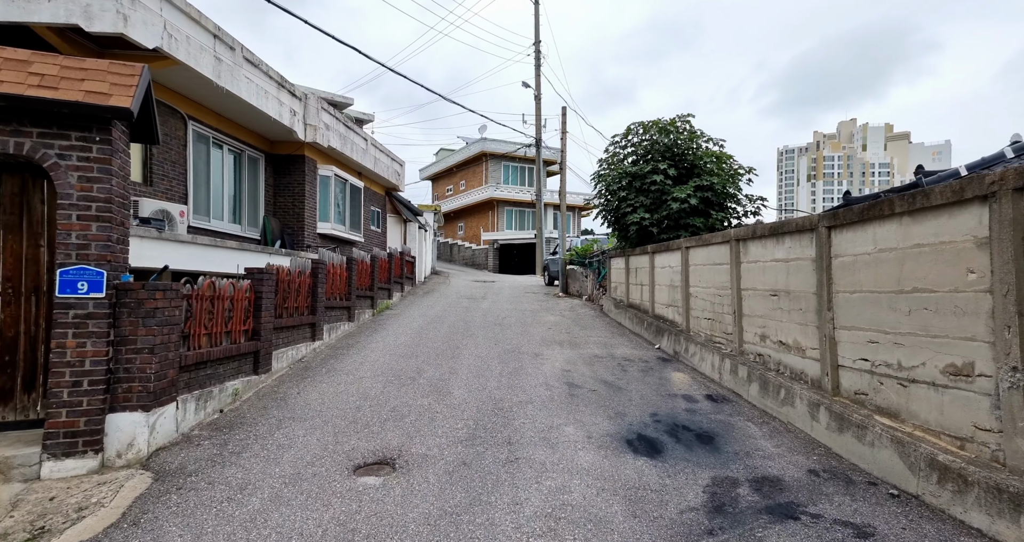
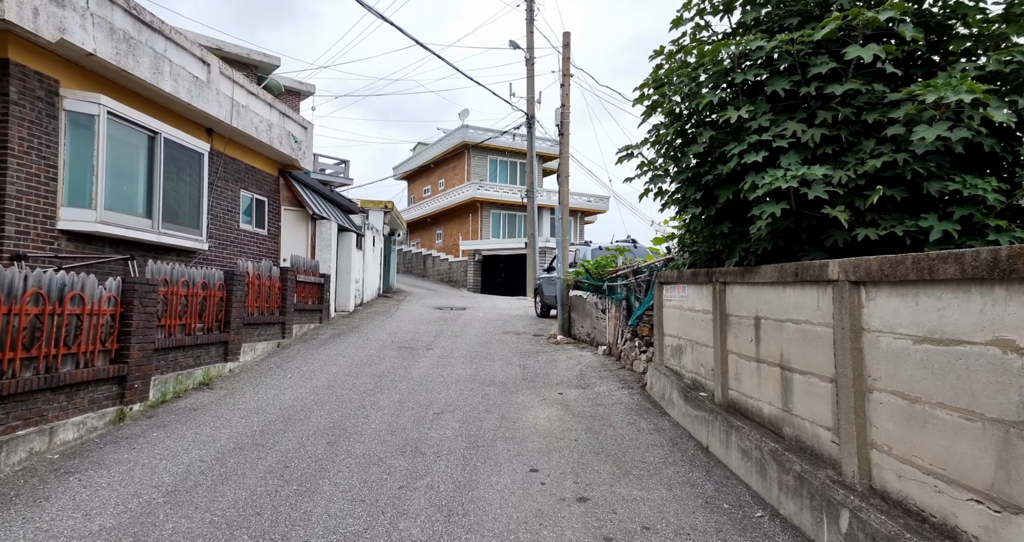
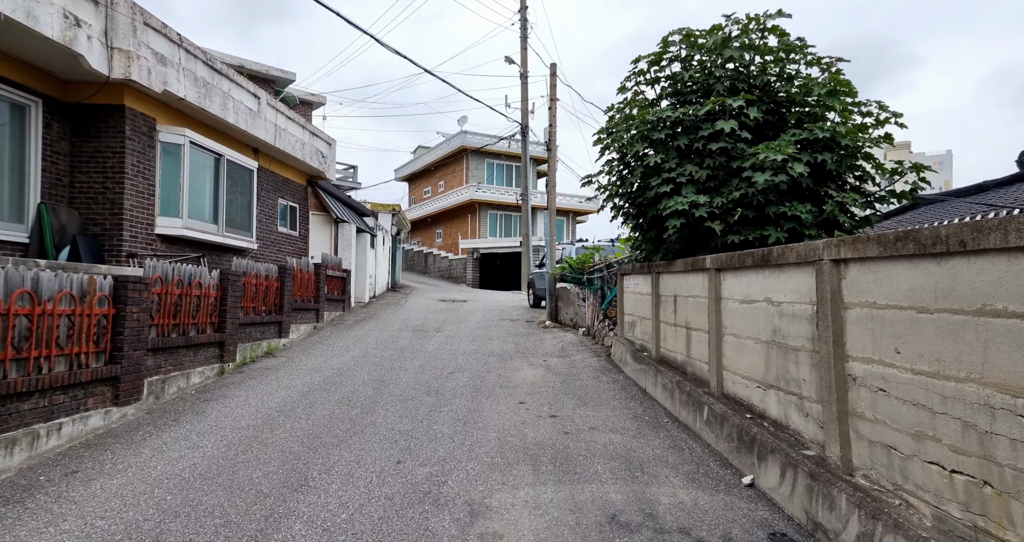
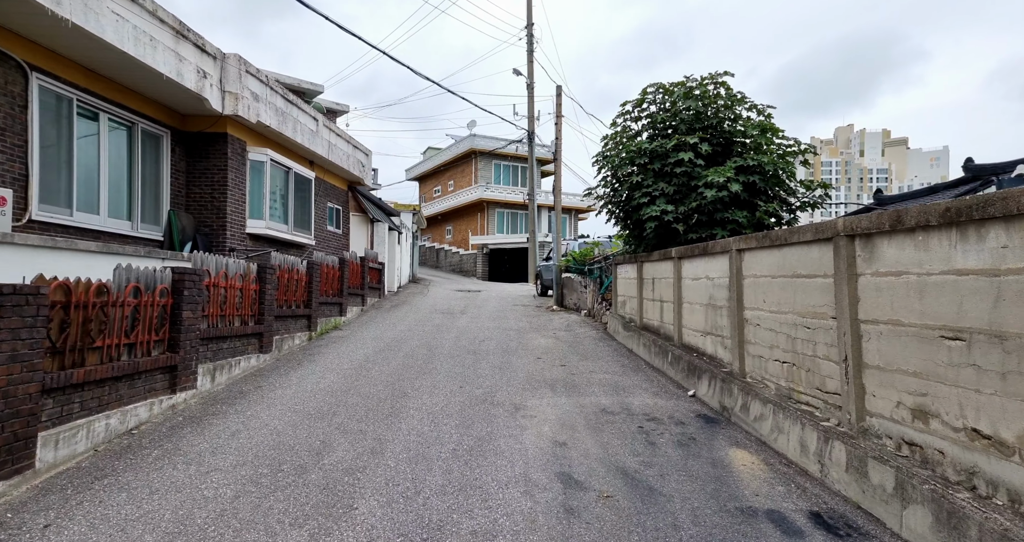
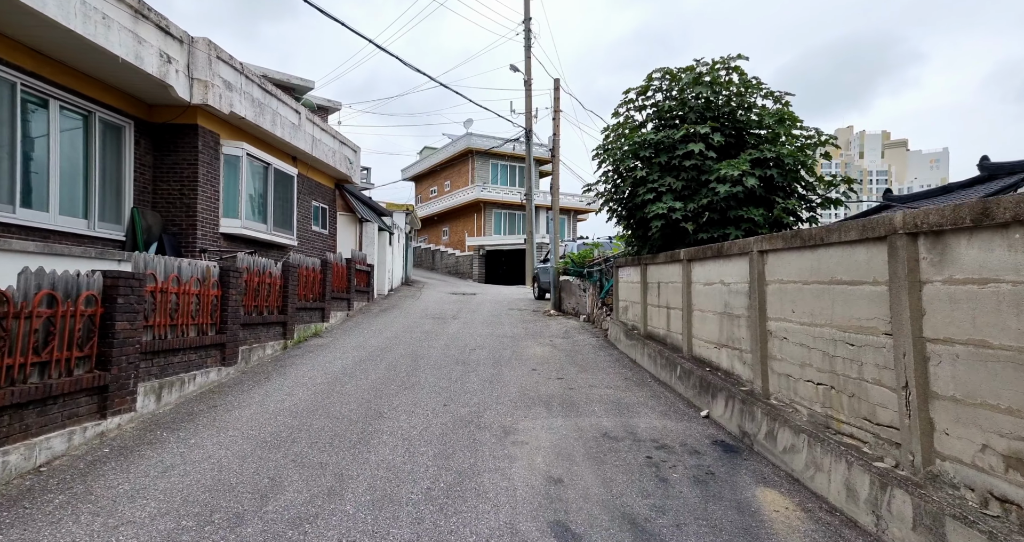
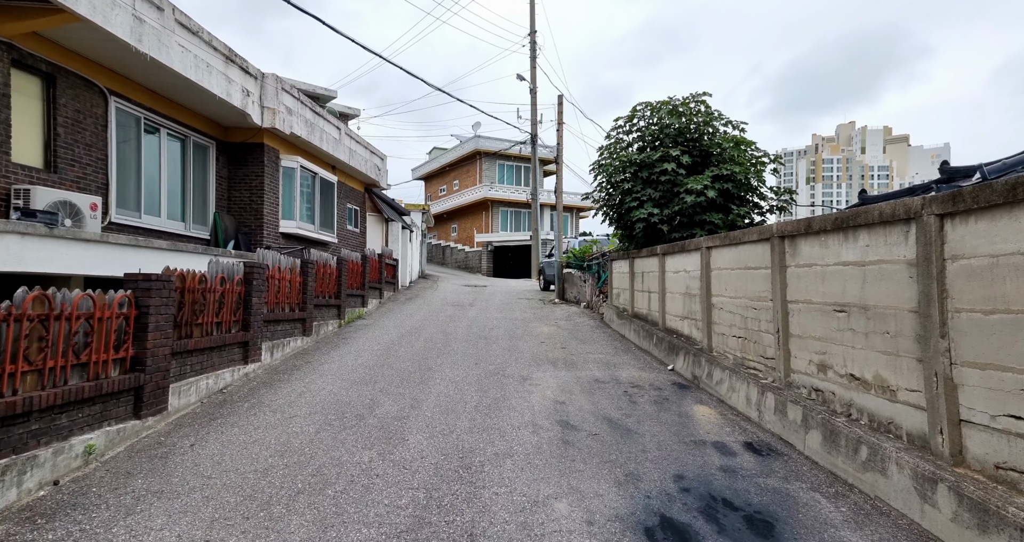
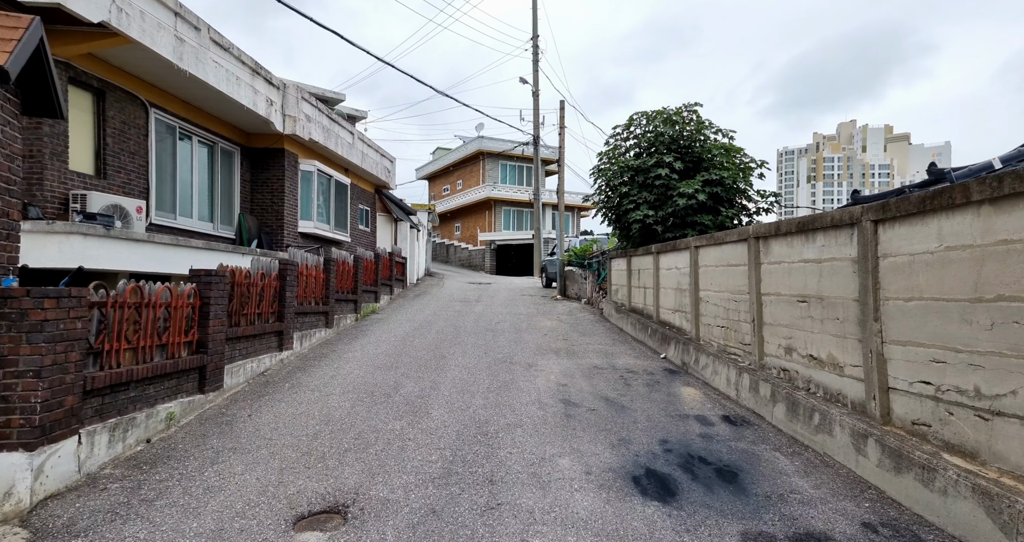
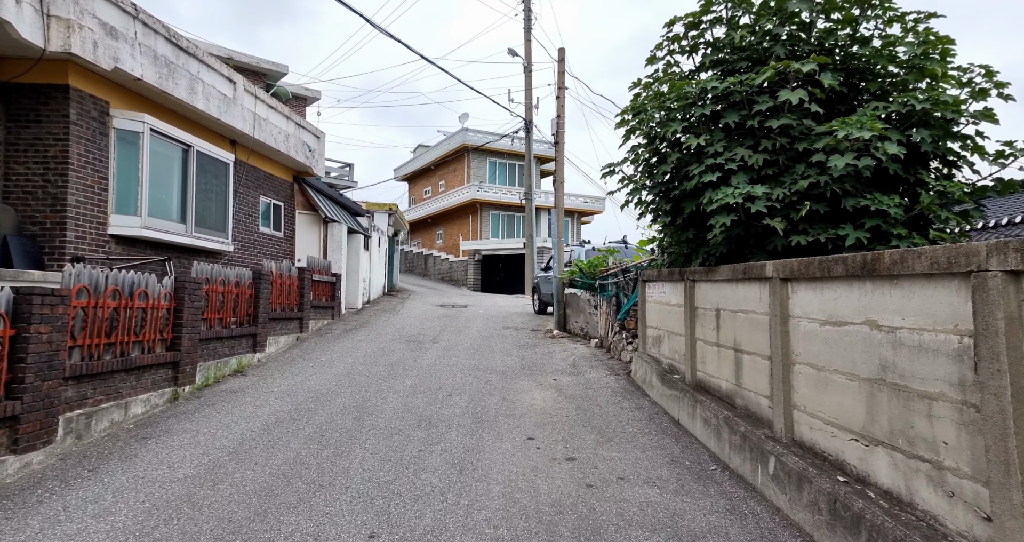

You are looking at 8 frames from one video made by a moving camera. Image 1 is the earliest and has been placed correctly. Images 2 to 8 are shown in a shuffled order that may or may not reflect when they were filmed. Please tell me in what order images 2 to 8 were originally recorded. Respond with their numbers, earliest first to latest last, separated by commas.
7, 6, 4, 5, 3, 8, 2
